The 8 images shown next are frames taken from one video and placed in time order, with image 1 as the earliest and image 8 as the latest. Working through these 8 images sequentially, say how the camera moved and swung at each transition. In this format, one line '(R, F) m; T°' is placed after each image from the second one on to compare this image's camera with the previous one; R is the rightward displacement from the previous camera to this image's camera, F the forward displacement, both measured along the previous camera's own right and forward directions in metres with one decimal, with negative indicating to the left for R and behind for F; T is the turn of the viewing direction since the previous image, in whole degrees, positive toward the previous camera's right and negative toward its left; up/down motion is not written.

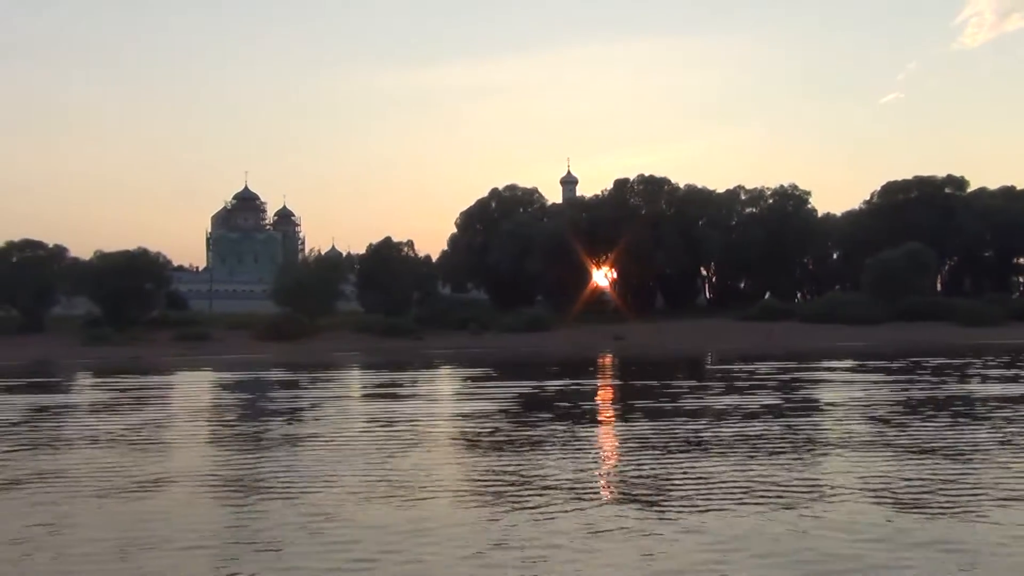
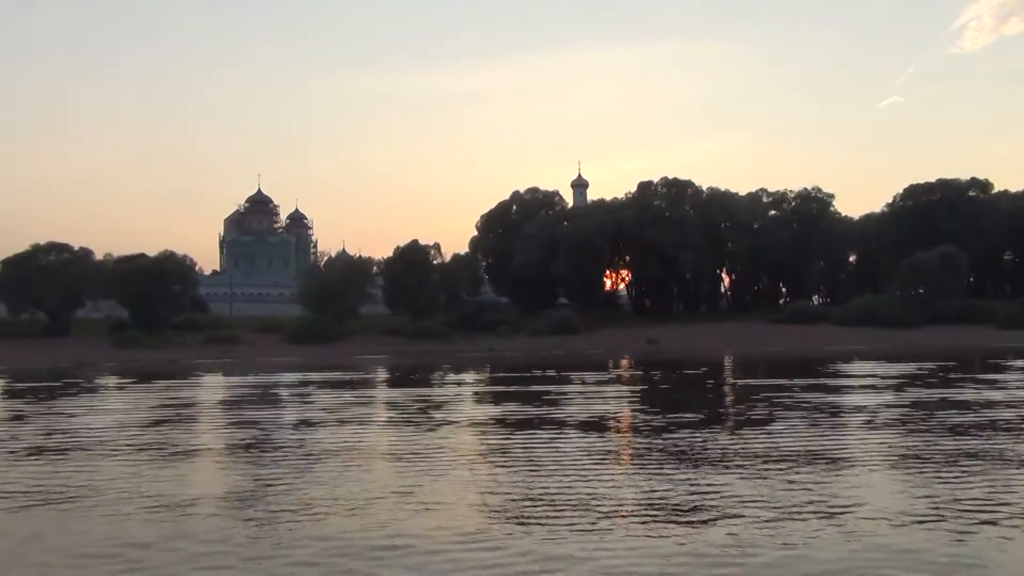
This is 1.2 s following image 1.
(-1.3, 0.0) m; 0°
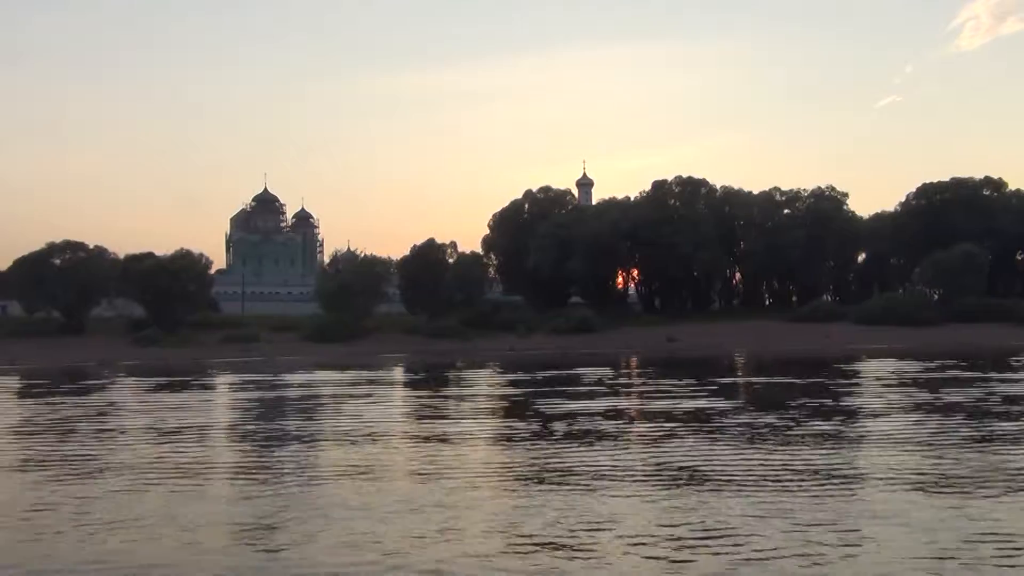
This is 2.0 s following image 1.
(-0.9, 0.0) m; 0°
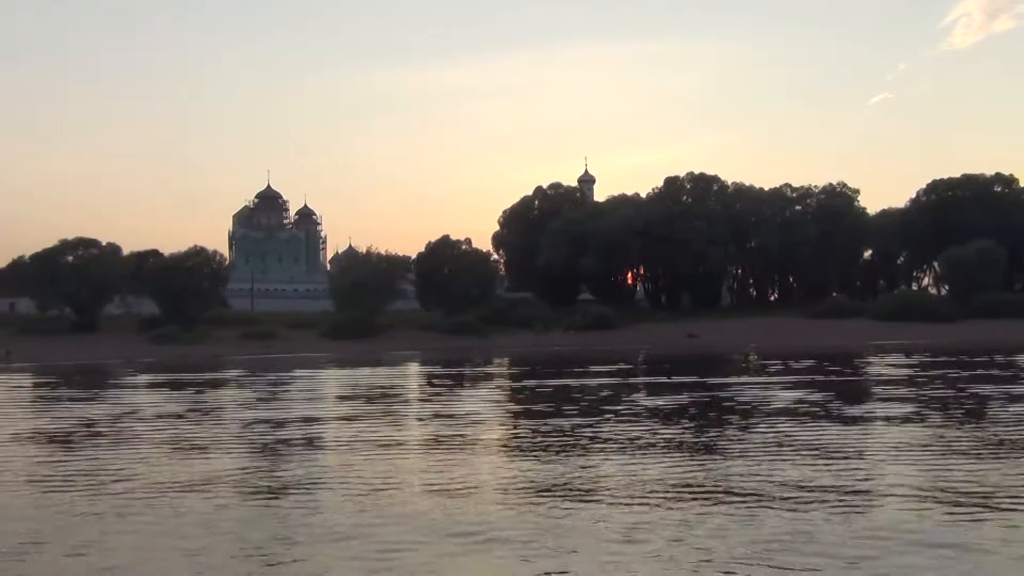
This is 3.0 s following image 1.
(-1.0, 0.0) m; 0°
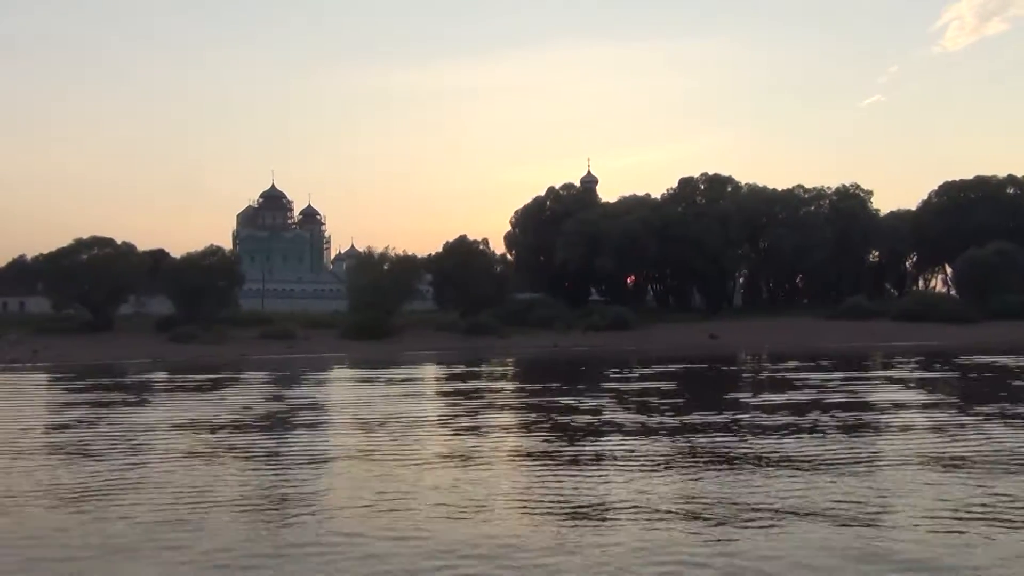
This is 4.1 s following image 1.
(-1.1, 0.0) m; +1°
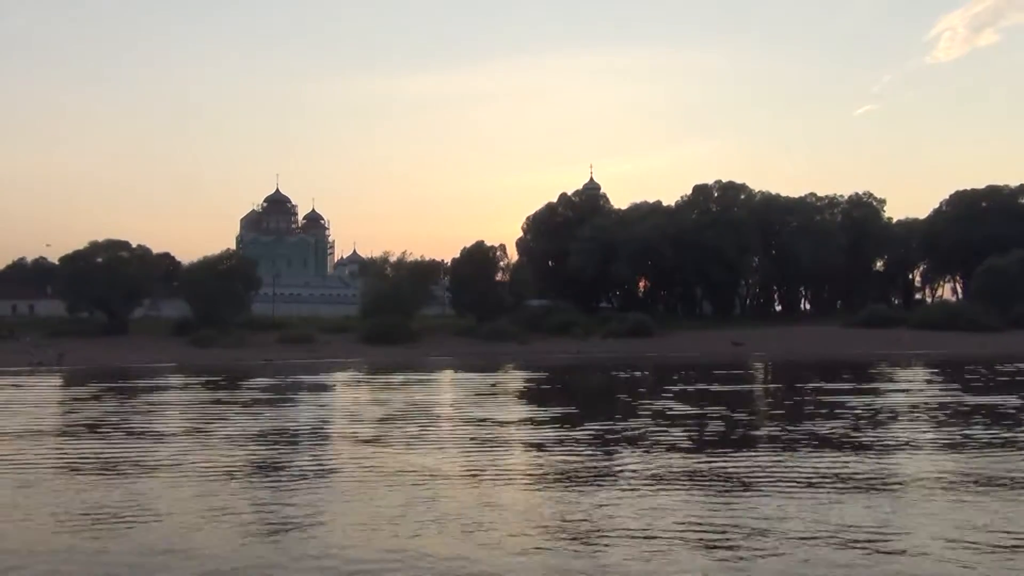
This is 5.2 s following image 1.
(-1.2, +0.1) m; +1°
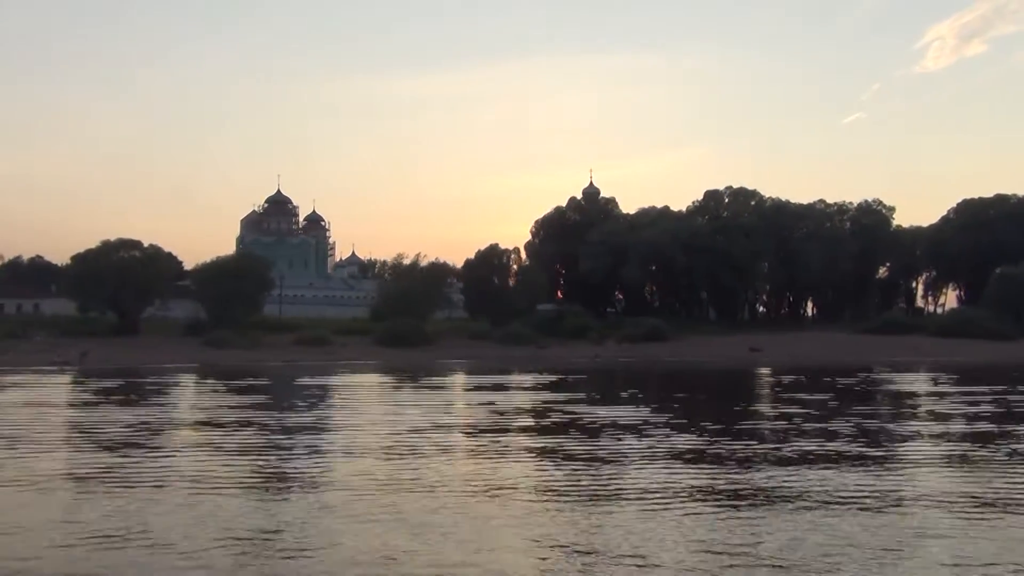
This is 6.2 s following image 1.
(-1.2, 0.0) m; +1°
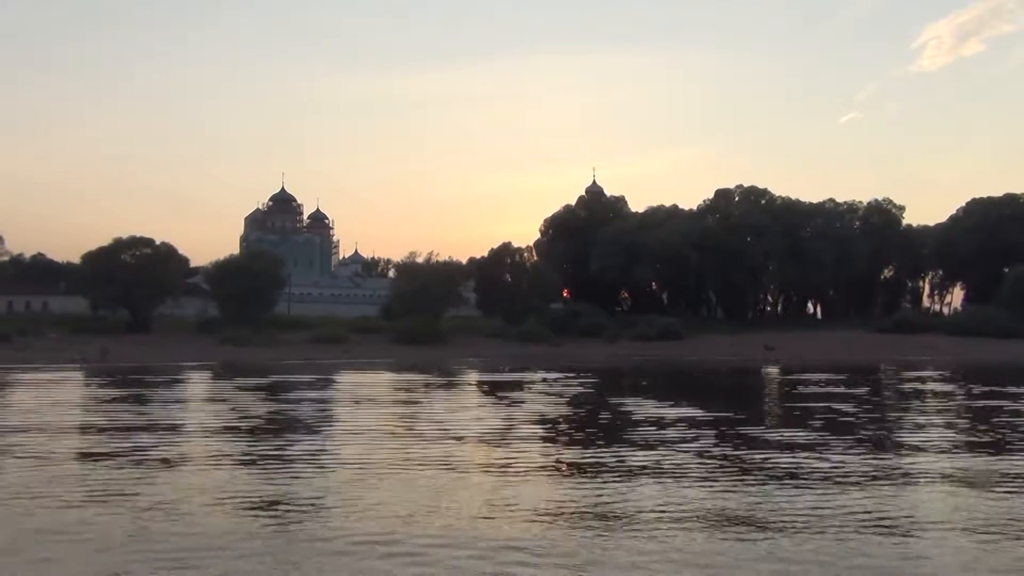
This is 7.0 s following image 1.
(-0.8, 0.0) m; 0°
